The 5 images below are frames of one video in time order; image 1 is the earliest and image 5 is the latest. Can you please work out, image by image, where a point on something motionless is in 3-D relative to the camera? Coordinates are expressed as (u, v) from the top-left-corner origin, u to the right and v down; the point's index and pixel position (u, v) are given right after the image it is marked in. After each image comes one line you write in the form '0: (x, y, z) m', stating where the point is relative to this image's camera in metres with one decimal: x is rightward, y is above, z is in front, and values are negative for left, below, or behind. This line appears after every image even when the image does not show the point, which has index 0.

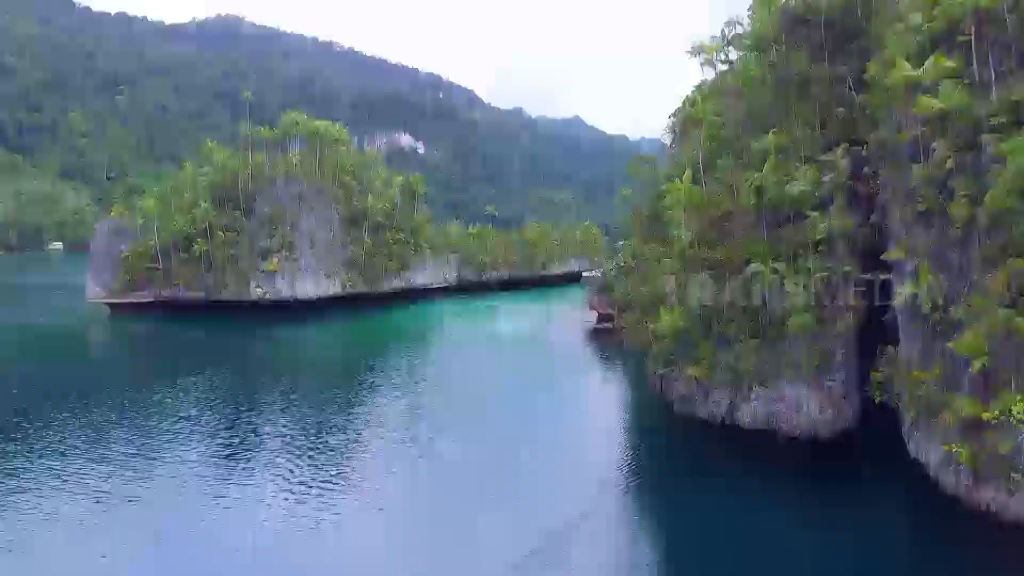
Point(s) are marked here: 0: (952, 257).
0: (+12.7, +1.1, +15.9) m
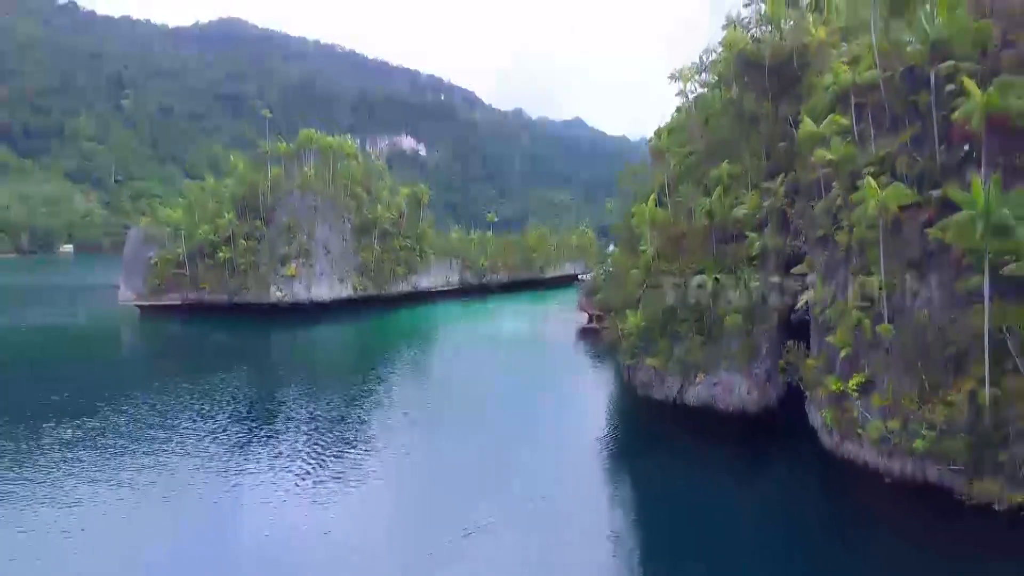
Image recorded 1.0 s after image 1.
0: (+12.4, +0.7, +20.9) m
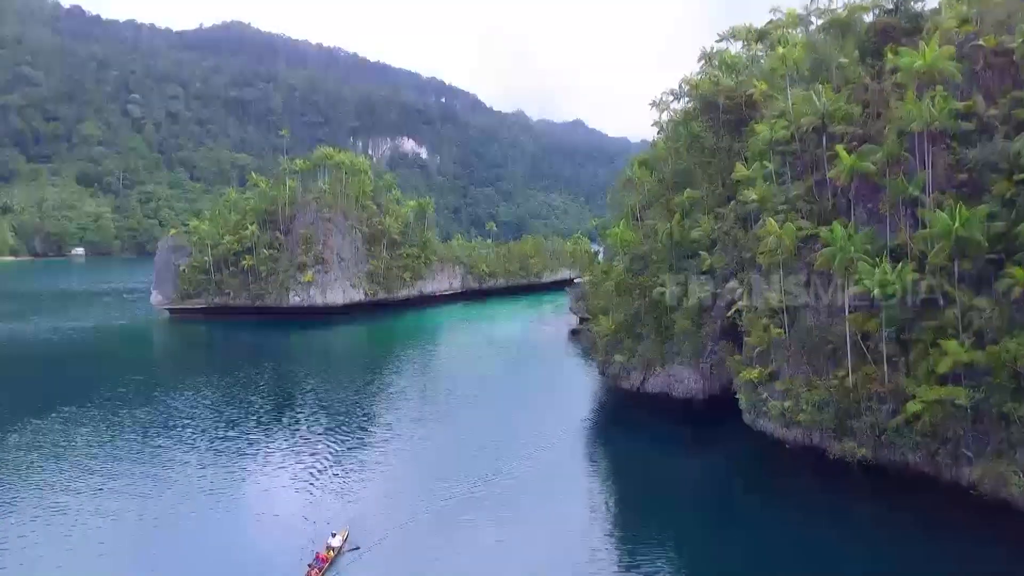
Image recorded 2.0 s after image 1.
0: (+12.0, +0.2, +26.7) m
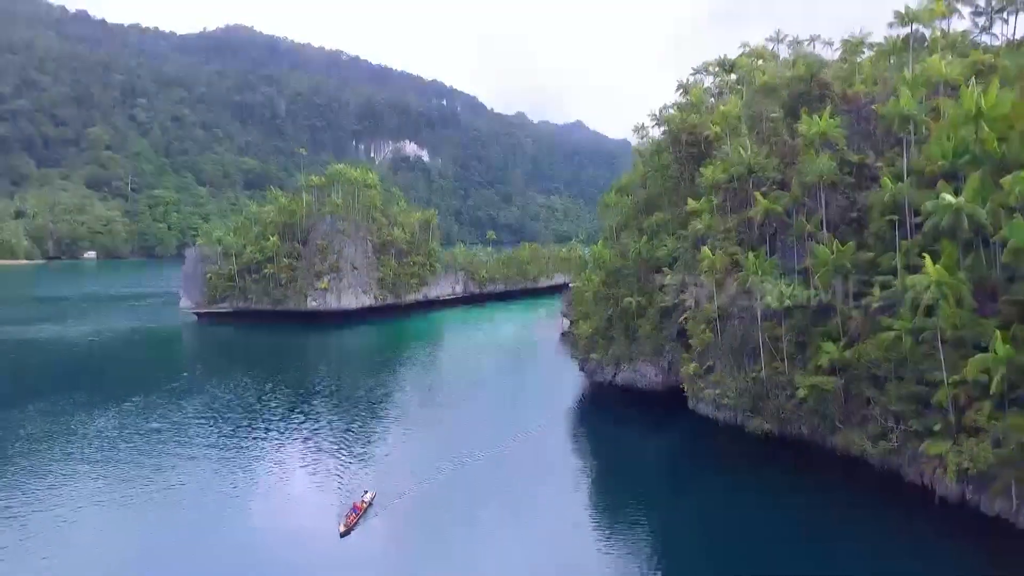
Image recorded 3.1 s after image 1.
0: (+11.6, -0.6, +33.3) m
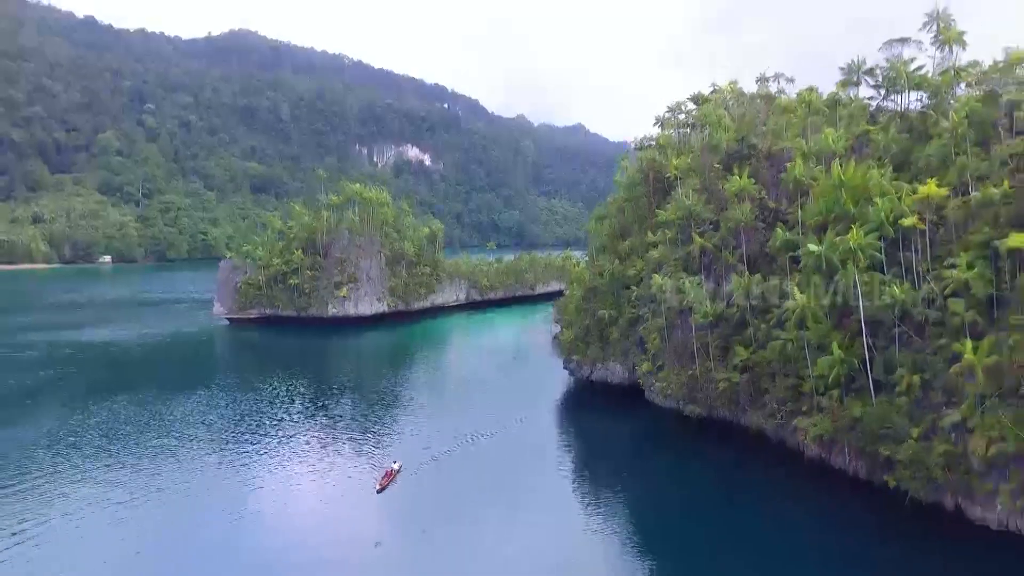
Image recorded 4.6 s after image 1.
0: (+11.3, -1.8, +42.2) m
